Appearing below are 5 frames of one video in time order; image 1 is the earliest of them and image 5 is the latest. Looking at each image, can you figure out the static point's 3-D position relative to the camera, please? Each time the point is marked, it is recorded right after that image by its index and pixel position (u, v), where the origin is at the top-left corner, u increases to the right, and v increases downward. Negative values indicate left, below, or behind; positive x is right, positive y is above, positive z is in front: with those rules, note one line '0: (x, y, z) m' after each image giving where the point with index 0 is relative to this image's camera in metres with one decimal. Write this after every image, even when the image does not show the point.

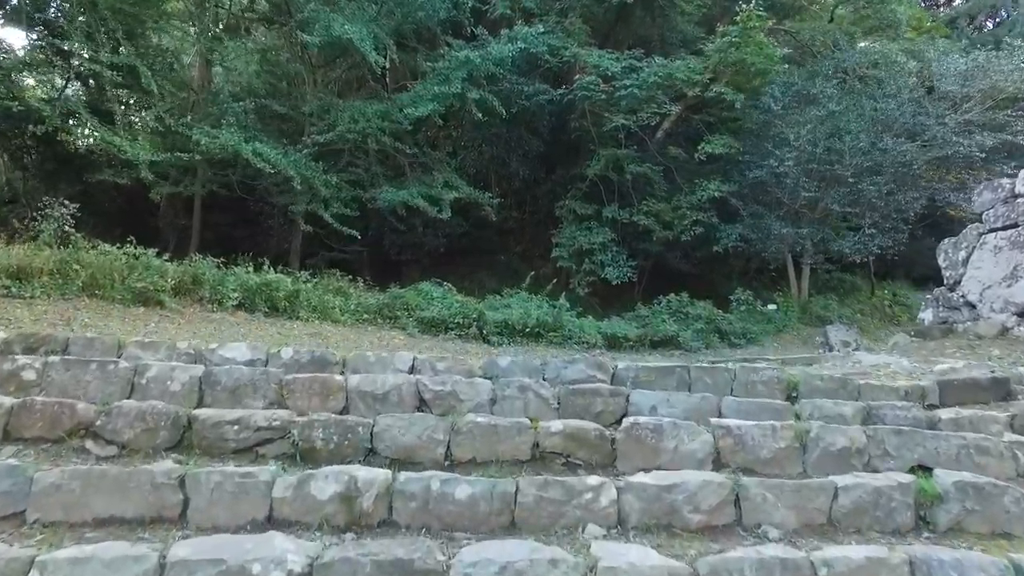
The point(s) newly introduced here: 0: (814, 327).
0: (+5.5, -0.7, +11.7) m
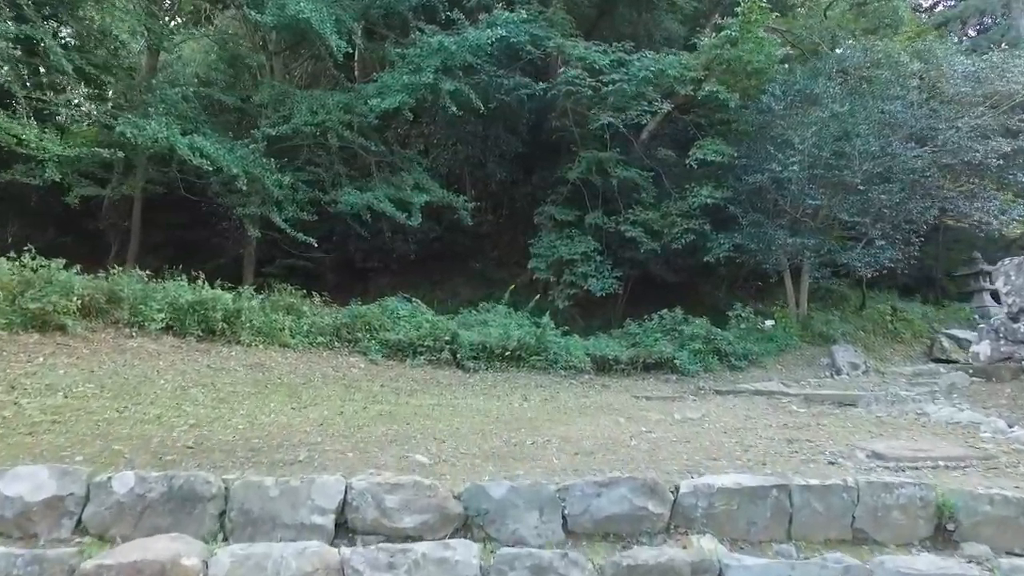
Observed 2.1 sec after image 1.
0: (+5.1, -1.0, +10.8) m
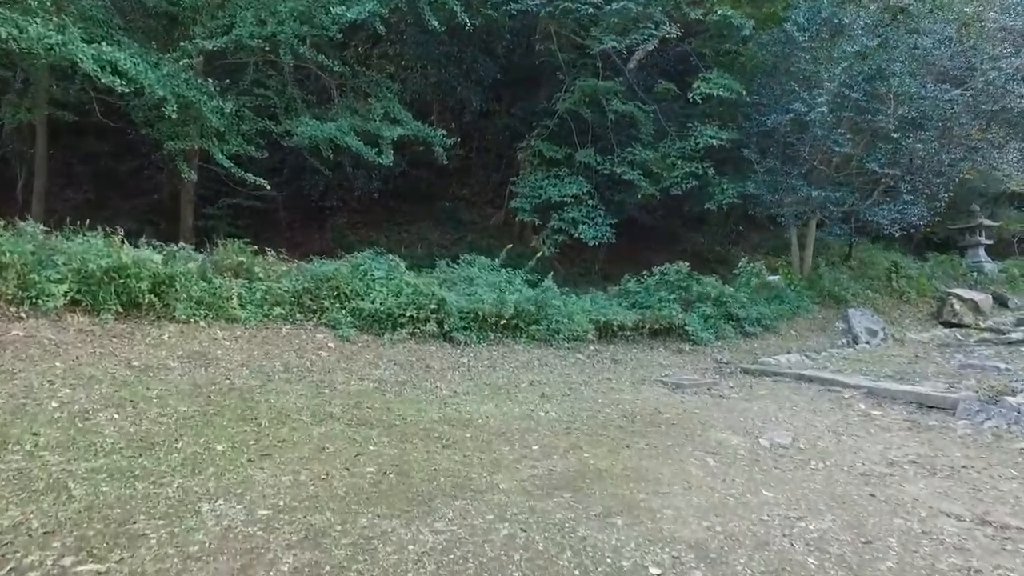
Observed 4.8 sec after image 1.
0: (+4.8, -0.3, +9.9) m
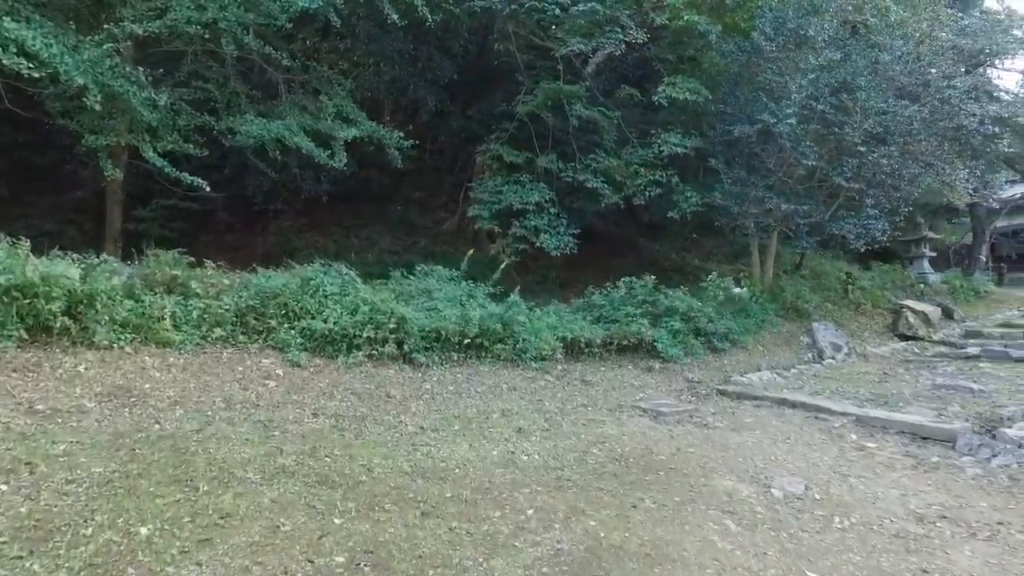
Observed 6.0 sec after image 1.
0: (+4.2, -0.5, +9.9) m
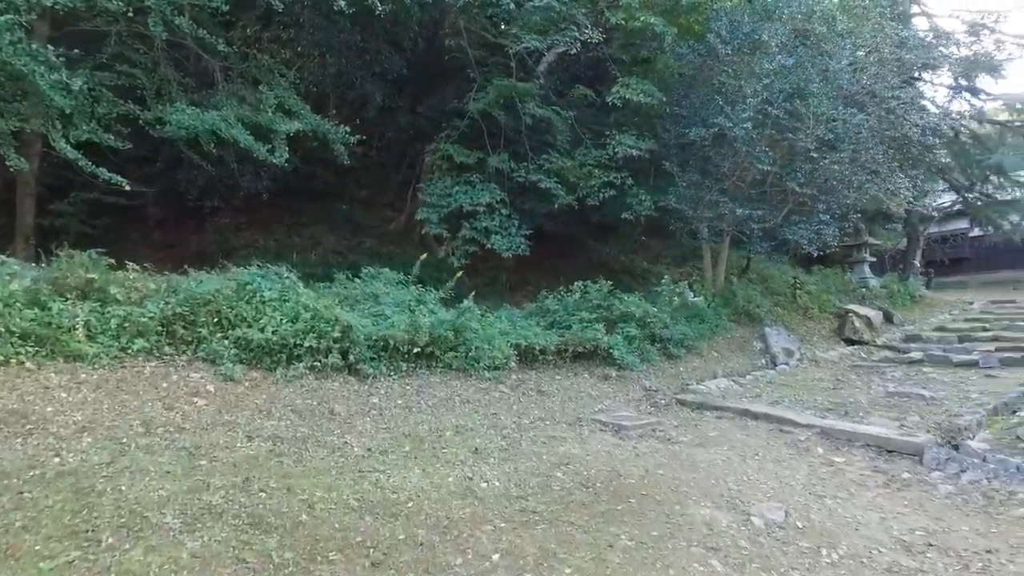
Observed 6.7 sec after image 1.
0: (+3.5, -0.6, +9.8) m
